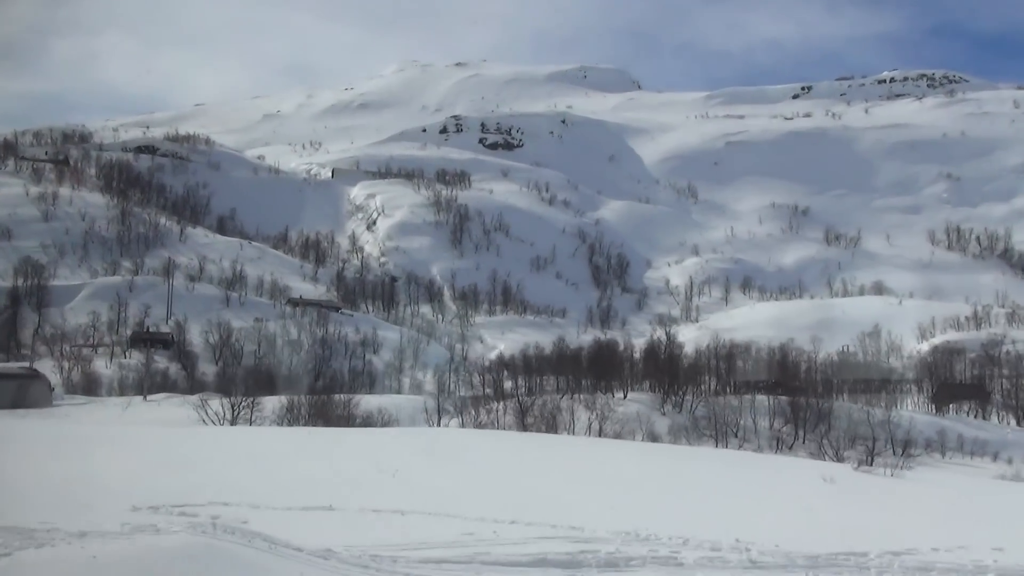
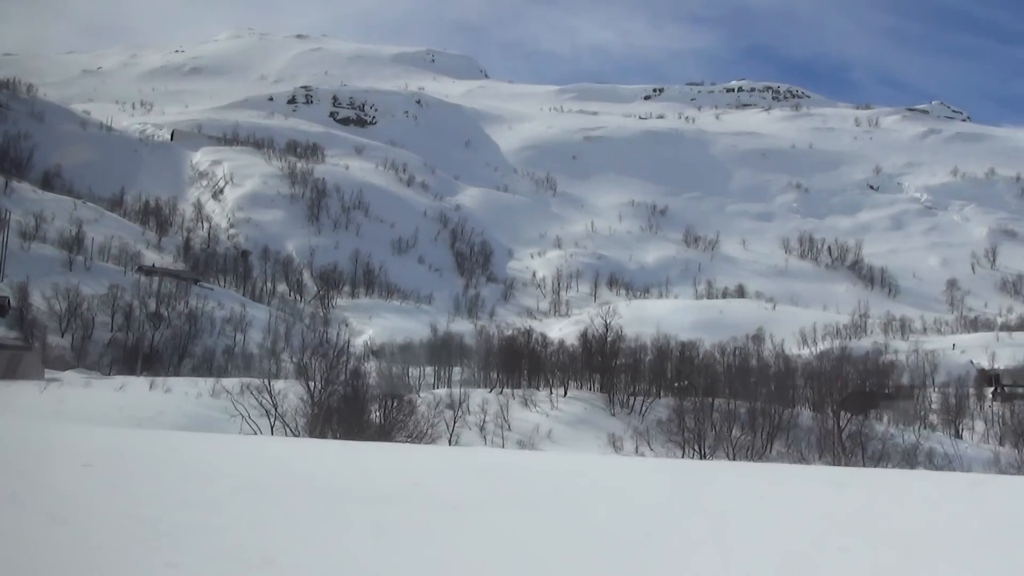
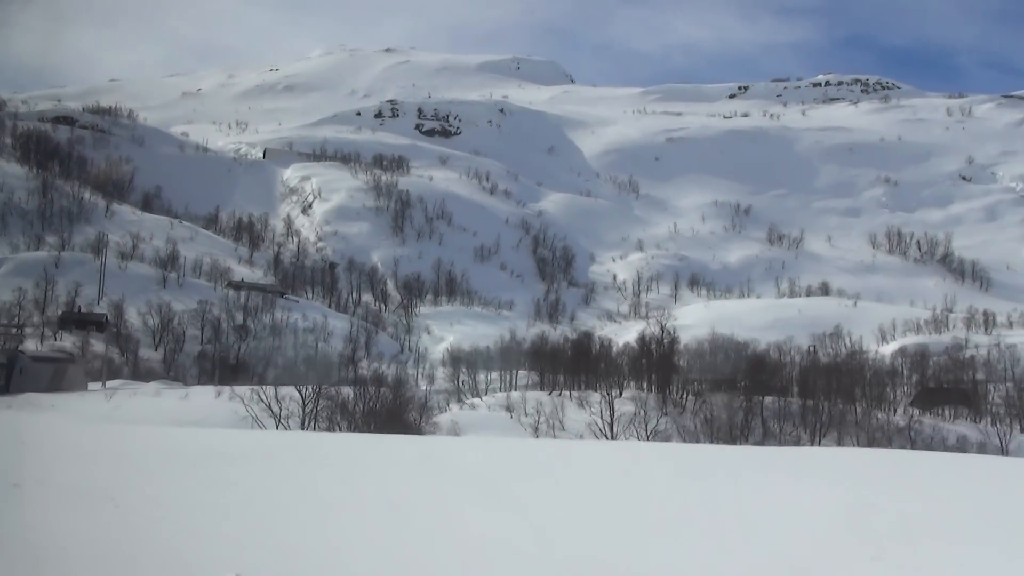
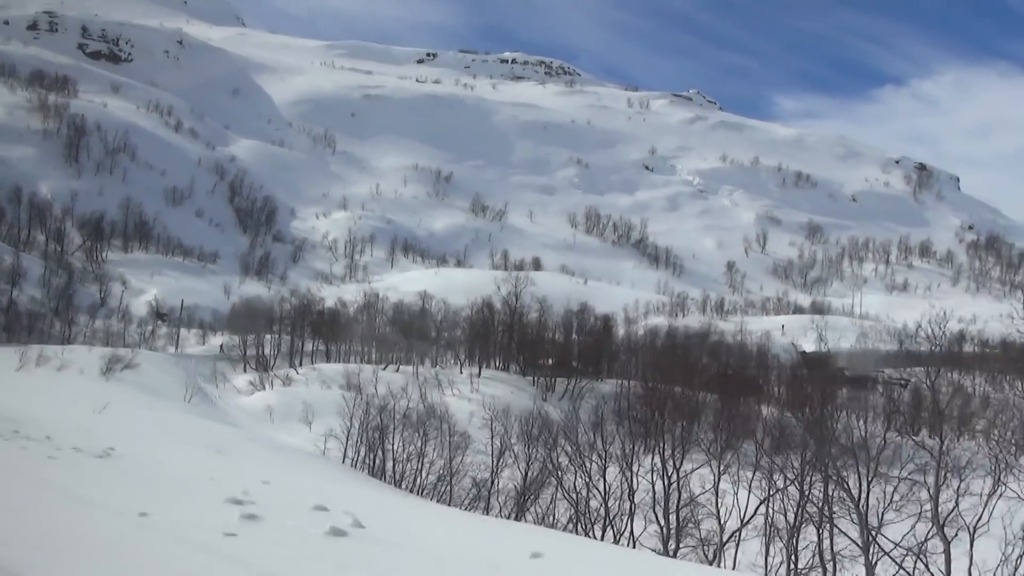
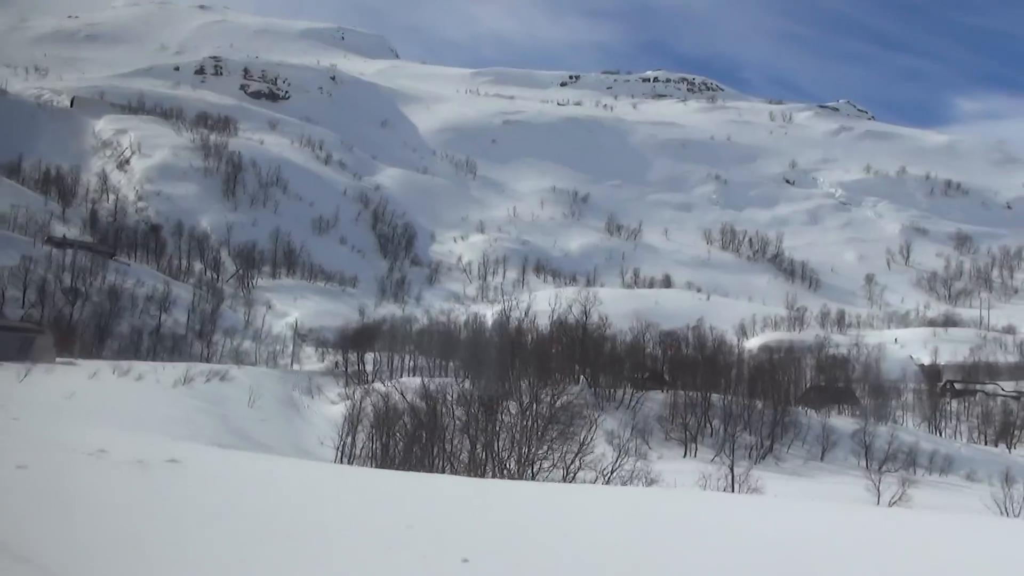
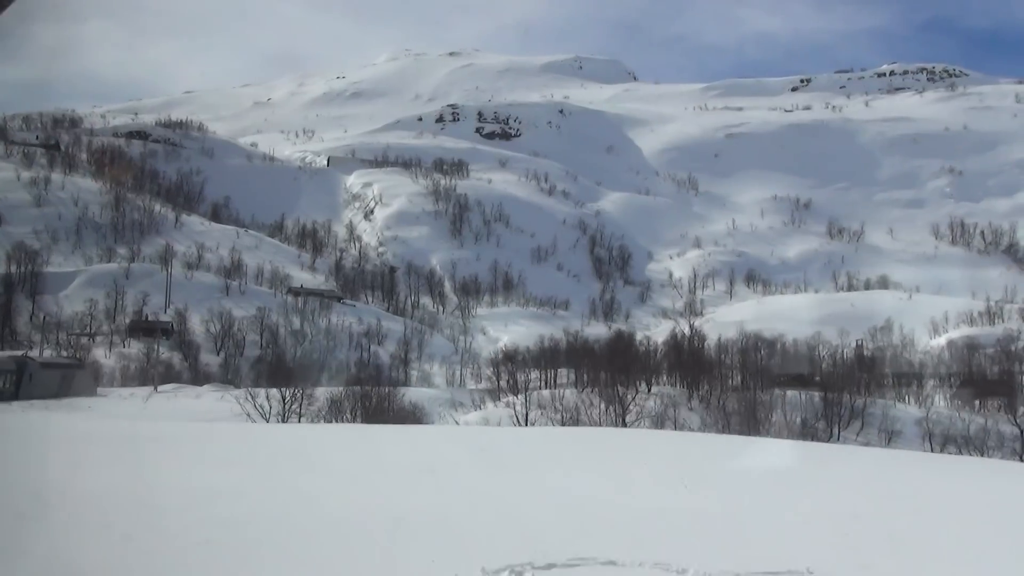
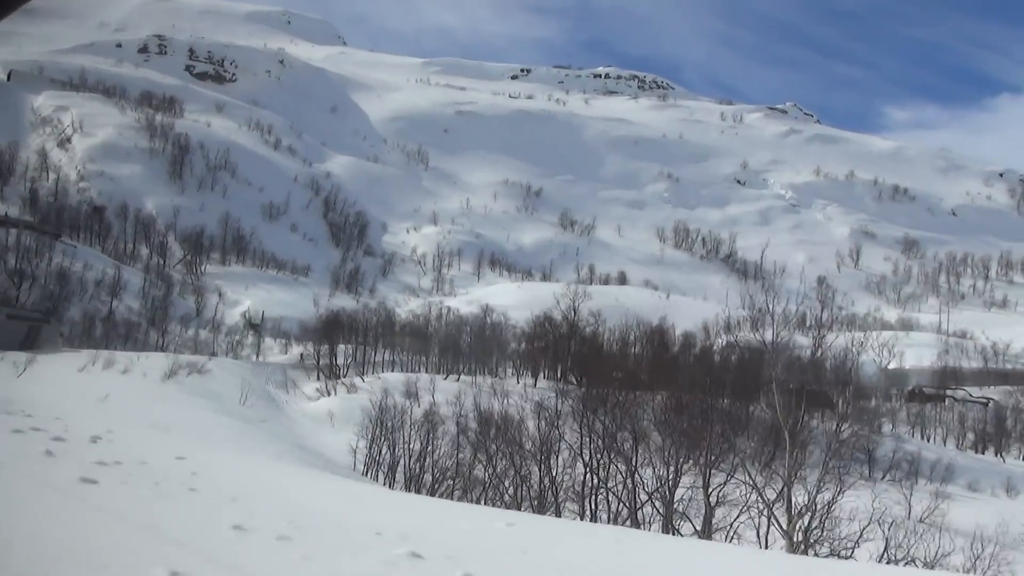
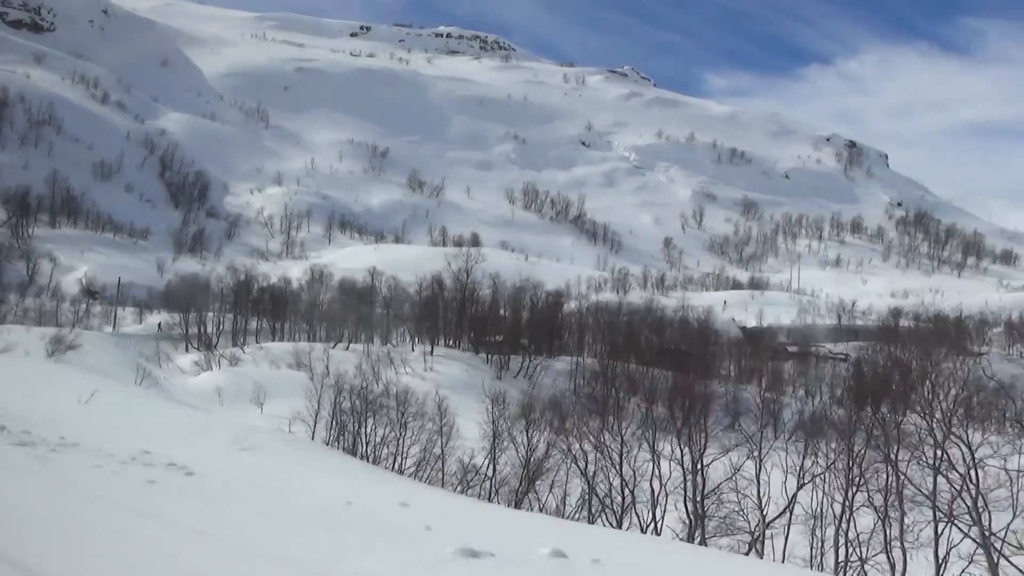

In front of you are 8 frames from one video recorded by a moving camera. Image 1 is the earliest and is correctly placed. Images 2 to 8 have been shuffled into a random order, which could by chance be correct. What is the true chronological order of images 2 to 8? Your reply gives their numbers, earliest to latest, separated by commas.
6, 3, 2, 5, 7, 4, 8
